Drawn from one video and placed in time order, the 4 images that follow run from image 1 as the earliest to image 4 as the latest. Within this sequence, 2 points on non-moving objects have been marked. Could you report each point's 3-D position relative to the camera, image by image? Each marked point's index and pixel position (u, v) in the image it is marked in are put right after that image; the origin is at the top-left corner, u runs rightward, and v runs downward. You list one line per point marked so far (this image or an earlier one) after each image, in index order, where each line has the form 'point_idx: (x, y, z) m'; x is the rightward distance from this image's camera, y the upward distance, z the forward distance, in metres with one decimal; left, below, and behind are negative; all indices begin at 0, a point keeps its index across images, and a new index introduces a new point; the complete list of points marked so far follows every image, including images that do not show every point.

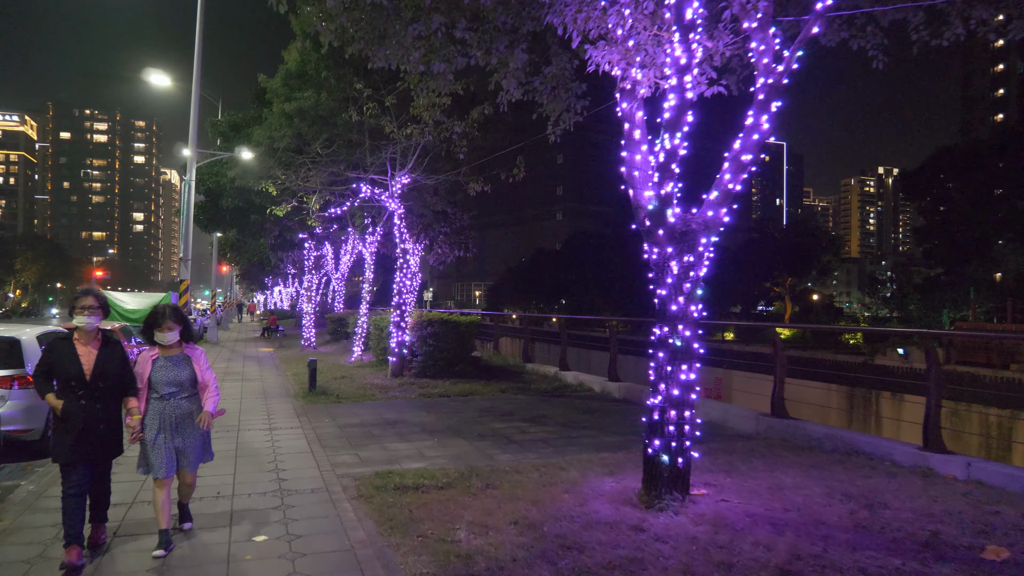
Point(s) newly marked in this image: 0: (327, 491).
0: (-1.8, -2.0, +7.2) m
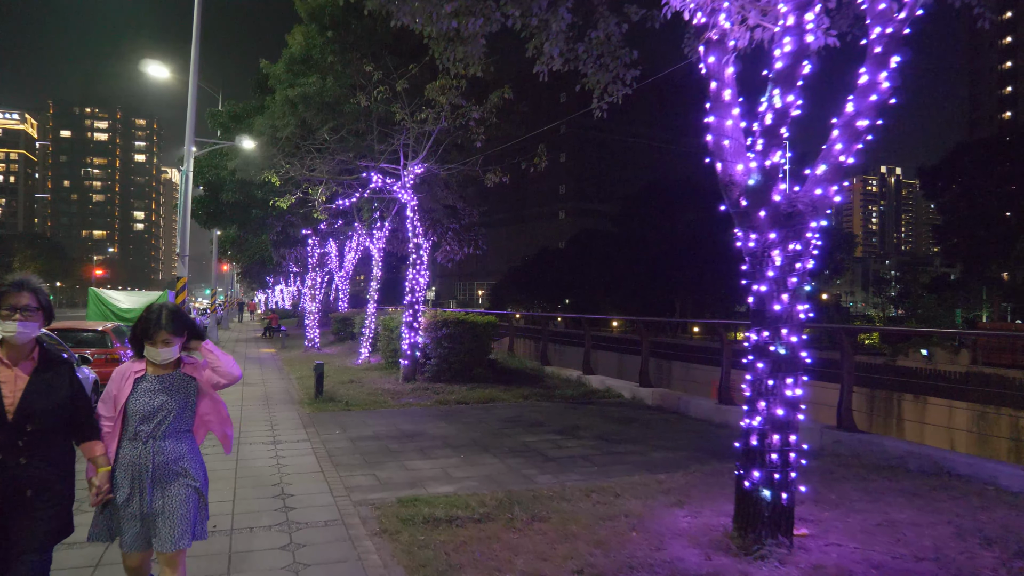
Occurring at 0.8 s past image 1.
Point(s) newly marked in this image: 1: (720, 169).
0: (-1.4, -1.9, +6.1) m
1: (+1.4, +0.8, +5.1) m
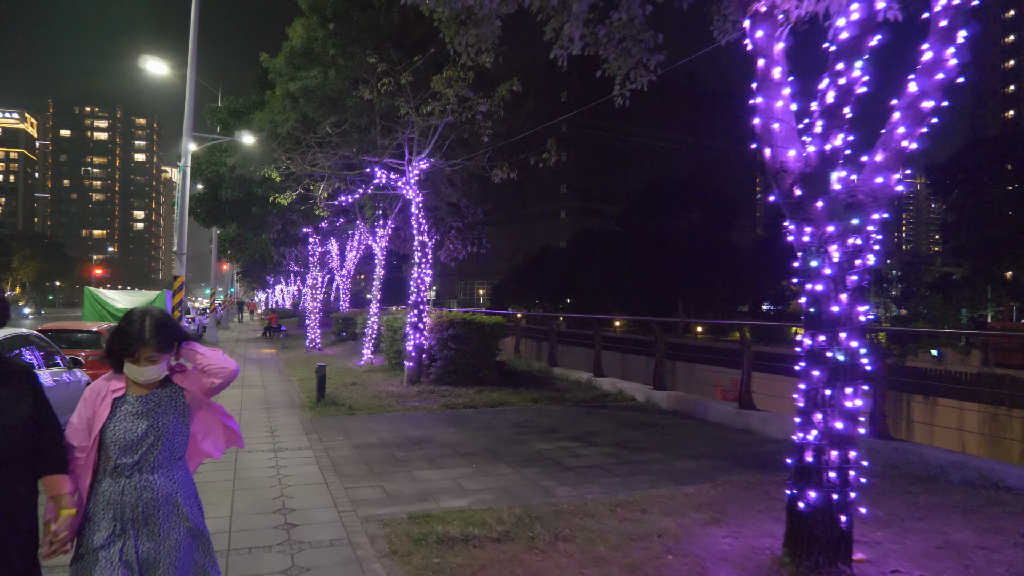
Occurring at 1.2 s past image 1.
0: (-1.2, -1.9, +5.6) m
1: (+1.6, +0.8, +4.6) m
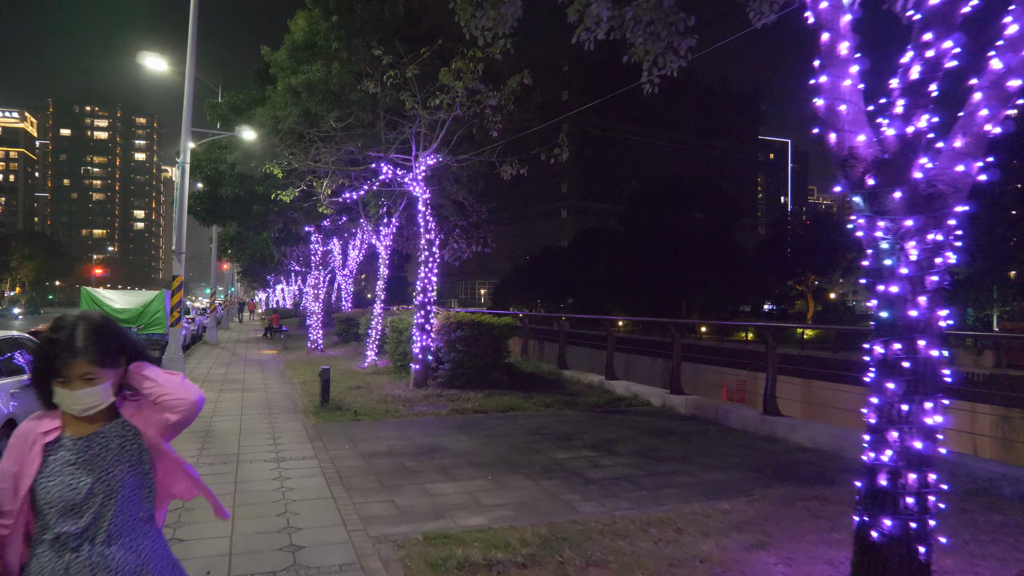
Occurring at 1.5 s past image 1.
0: (-1.0, -1.9, +5.1) m
1: (+1.8, +0.8, +4.1) m
